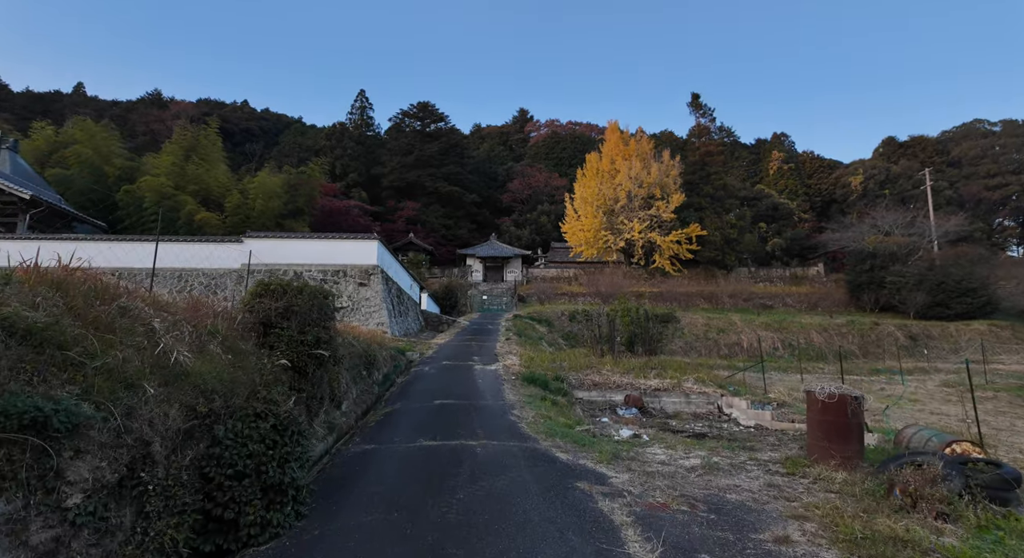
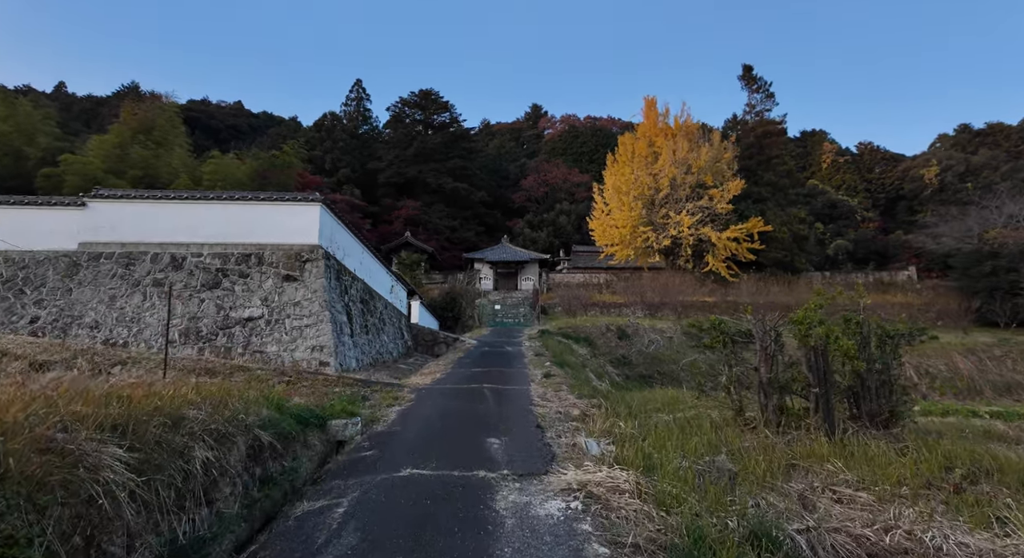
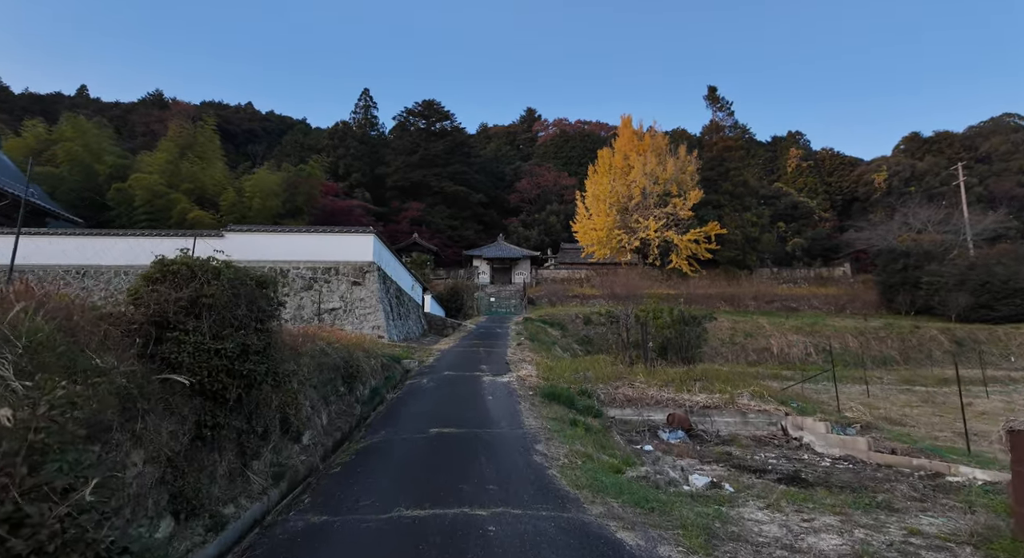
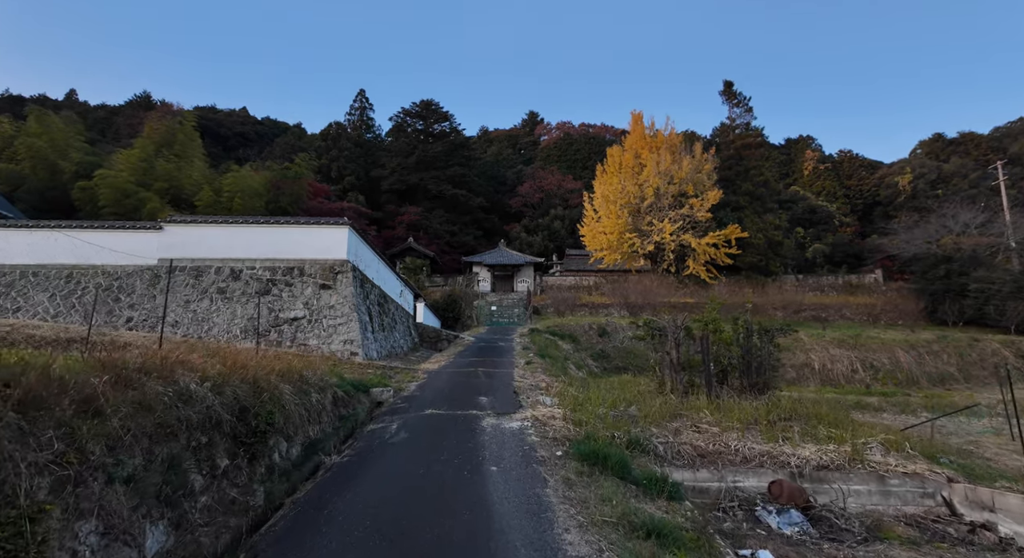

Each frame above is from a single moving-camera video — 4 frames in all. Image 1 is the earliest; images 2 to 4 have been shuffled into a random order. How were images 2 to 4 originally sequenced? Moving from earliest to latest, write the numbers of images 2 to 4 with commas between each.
3, 4, 2
